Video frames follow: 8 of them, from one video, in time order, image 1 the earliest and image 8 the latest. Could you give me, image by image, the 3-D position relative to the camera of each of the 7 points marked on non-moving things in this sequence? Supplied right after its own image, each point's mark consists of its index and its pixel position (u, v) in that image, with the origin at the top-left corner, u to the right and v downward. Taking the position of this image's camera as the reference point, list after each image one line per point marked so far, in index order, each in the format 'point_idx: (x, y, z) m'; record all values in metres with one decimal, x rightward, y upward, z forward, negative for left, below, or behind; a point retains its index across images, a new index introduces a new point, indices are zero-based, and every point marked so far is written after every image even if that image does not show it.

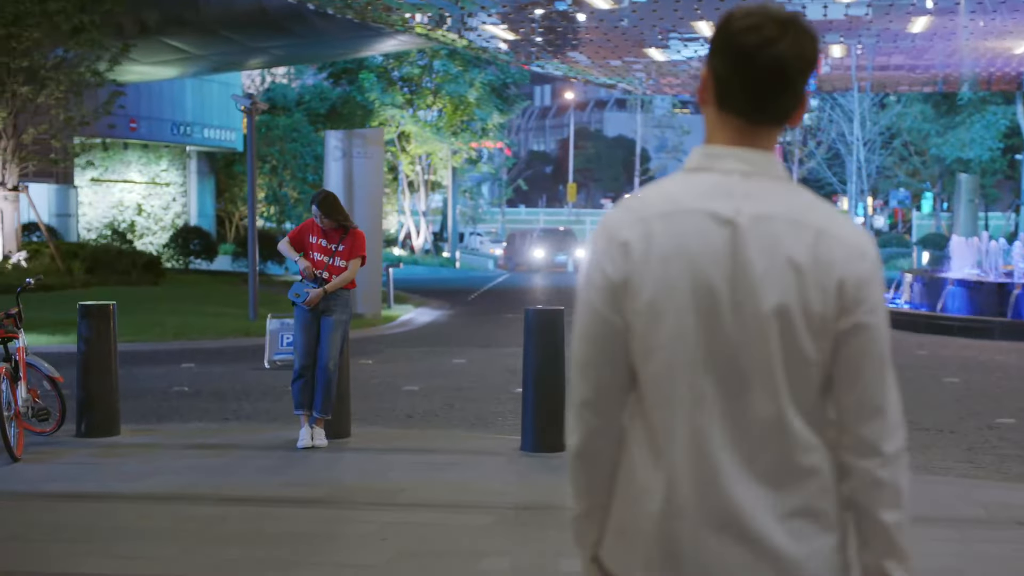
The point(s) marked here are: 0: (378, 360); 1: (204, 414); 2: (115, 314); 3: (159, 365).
0: (-1.5, -0.8, +16.8) m
1: (-2.4, -1.0, +11.3) m
2: (-2.6, -0.2, +9.8) m
3: (-3.9, -0.9, +16.2) m
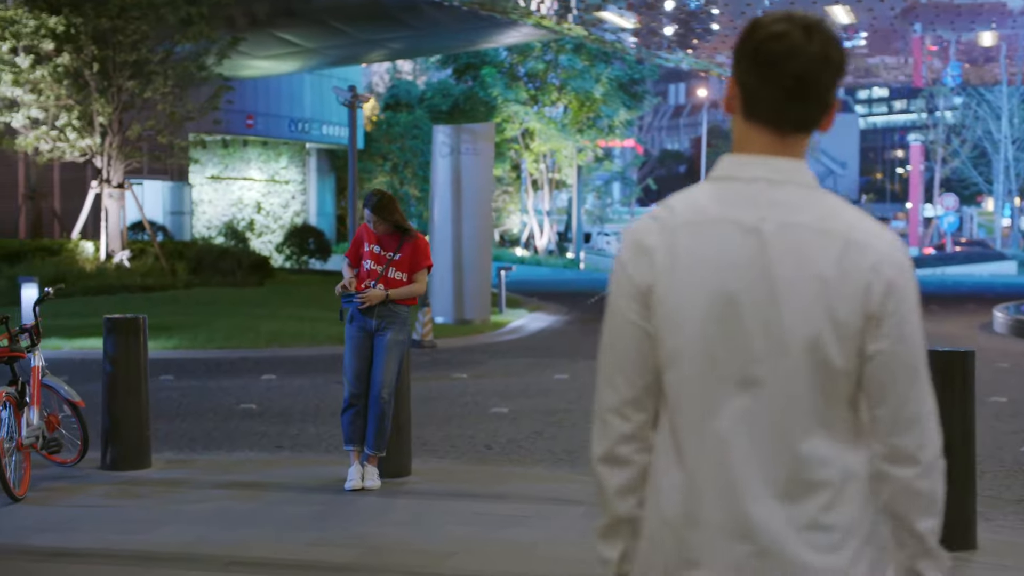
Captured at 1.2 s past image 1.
0: (-0.4, -0.9, +15.4) m
1: (-1.7, -1.0, +10.0) m
2: (-2.1, -0.2, +8.6) m
3: (-2.8, -0.9, +15.0) m
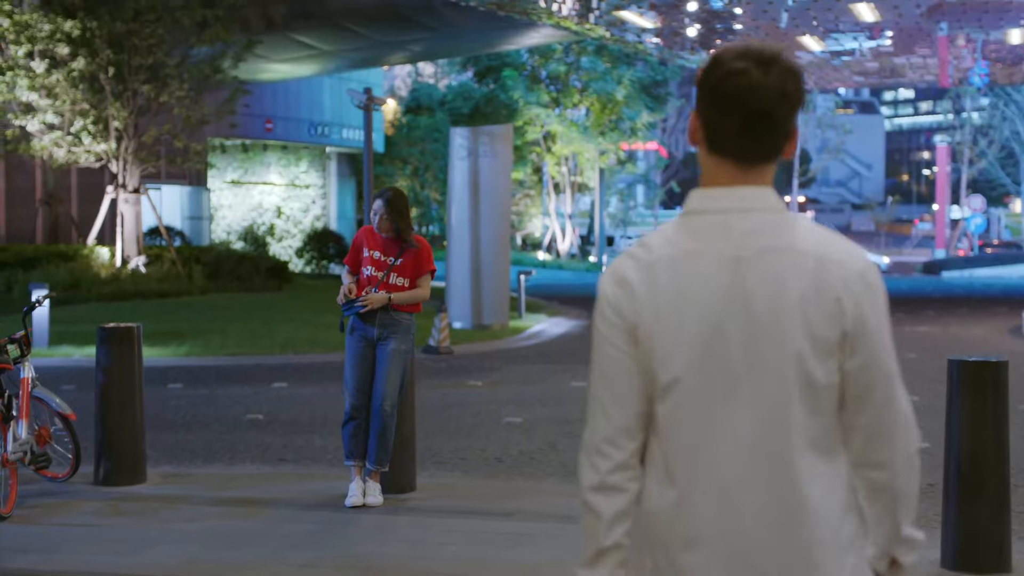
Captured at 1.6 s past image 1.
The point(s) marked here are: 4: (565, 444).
0: (-0.2, -0.9, +15.0) m
1: (-1.6, -1.1, +9.7) m
2: (-2.1, -0.3, +8.2) m
3: (-2.6, -1.0, +14.7) m
4: (+0.3, -1.1, +10.2) m
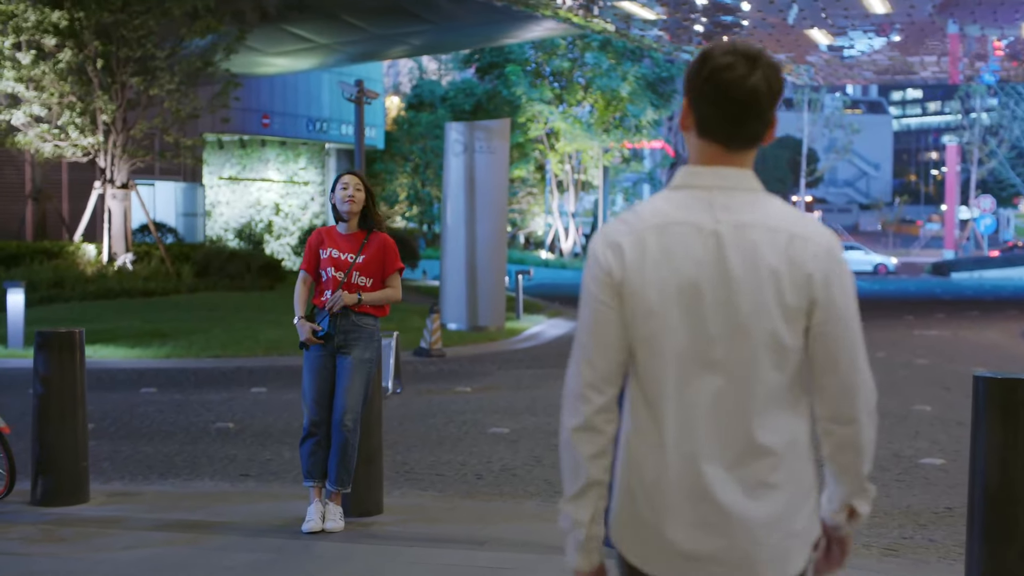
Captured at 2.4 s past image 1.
0: (-0.3, -1.0, +14.3) m
1: (-1.8, -1.1, +9.0) m
2: (-2.2, -0.3, +7.5) m
3: (-2.7, -1.0, +14.0) m
4: (+0.2, -1.1, +9.5) m
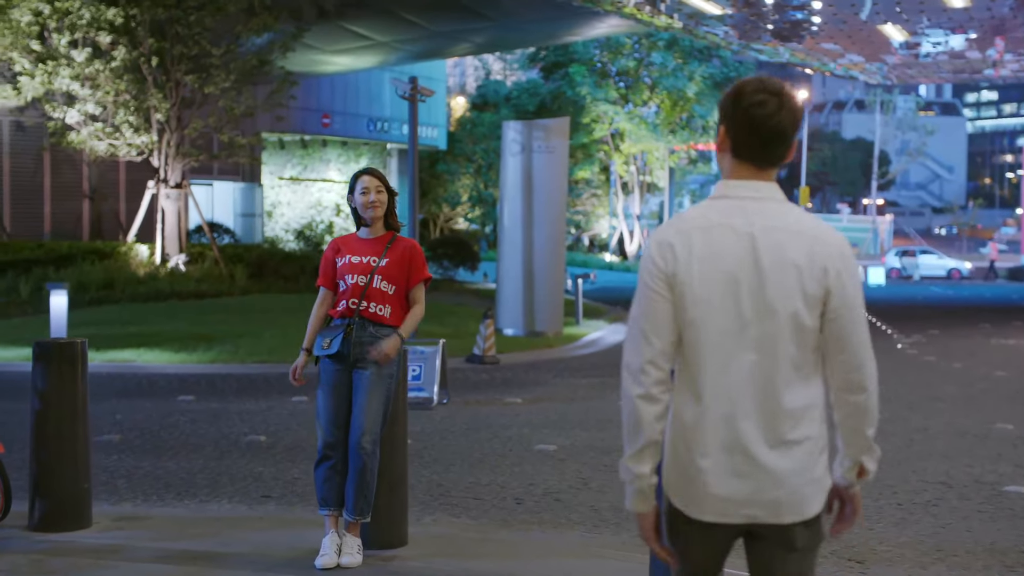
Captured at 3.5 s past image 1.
0: (+0.2, -1.0, +13.6) m
1: (-1.5, -1.1, +8.4) m
2: (-2.0, -0.3, +6.9) m
3: (-2.2, -1.0, +13.4) m
4: (+0.5, -1.1, +8.8) m
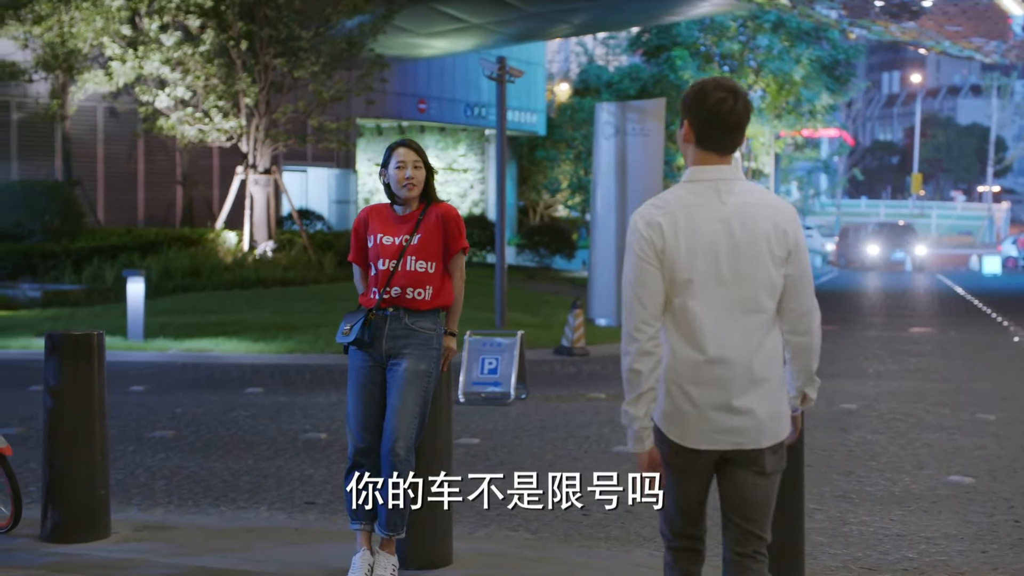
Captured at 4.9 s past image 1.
0: (+0.9, -0.9, +12.8) m
1: (-1.2, -1.1, +7.7) m
2: (-1.7, -0.3, +6.3) m
3: (-1.5, -0.9, +12.8) m
4: (+0.9, -1.1, +7.9) m
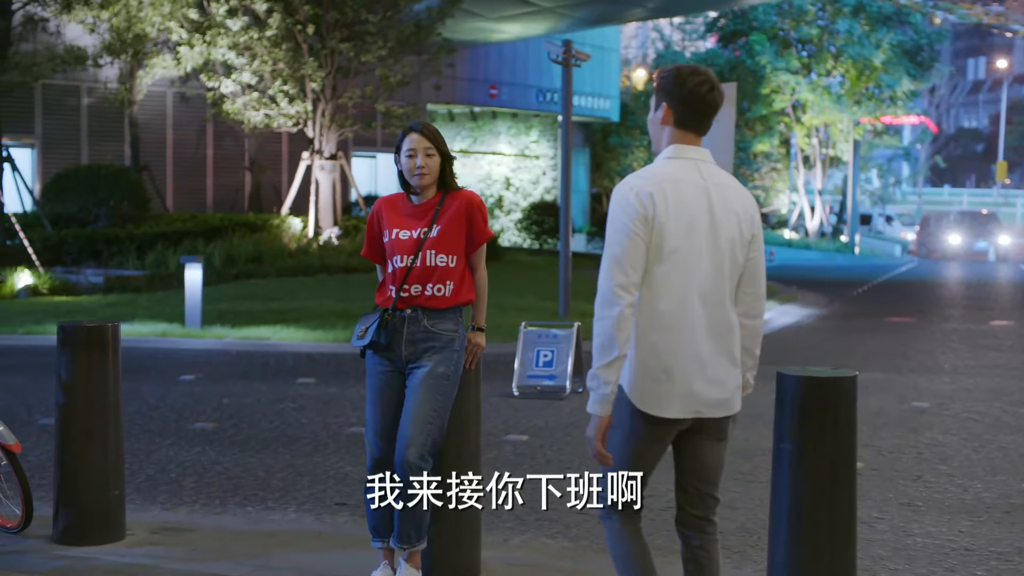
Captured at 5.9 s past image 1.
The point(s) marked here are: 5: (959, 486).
0: (+1.4, -0.8, +12.4) m
1: (-0.9, -1.0, +7.3) m
2: (-1.6, -0.2, +6.0) m
3: (-1.0, -0.8, +12.4) m
4: (+1.1, -1.0, +7.5) m
5: (+2.4, -1.1, +7.9) m
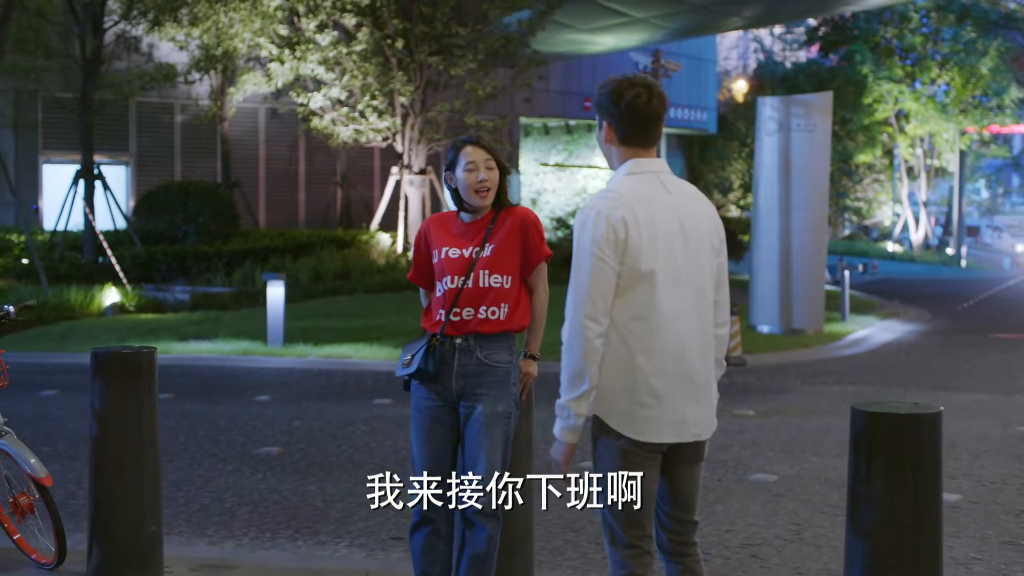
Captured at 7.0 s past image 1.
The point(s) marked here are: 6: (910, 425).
0: (+2.0, -1.0, +11.8) m
1: (-0.6, -1.1, +7.0) m
2: (-1.4, -0.3, +5.6) m
3: (-0.4, -1.0, +12.1) m
4: (+1.4, -1.1, +7.0) m
5: (+2.7, -1.1, +7.3) m
6: (+1.1, -0.4, +4.1) m
